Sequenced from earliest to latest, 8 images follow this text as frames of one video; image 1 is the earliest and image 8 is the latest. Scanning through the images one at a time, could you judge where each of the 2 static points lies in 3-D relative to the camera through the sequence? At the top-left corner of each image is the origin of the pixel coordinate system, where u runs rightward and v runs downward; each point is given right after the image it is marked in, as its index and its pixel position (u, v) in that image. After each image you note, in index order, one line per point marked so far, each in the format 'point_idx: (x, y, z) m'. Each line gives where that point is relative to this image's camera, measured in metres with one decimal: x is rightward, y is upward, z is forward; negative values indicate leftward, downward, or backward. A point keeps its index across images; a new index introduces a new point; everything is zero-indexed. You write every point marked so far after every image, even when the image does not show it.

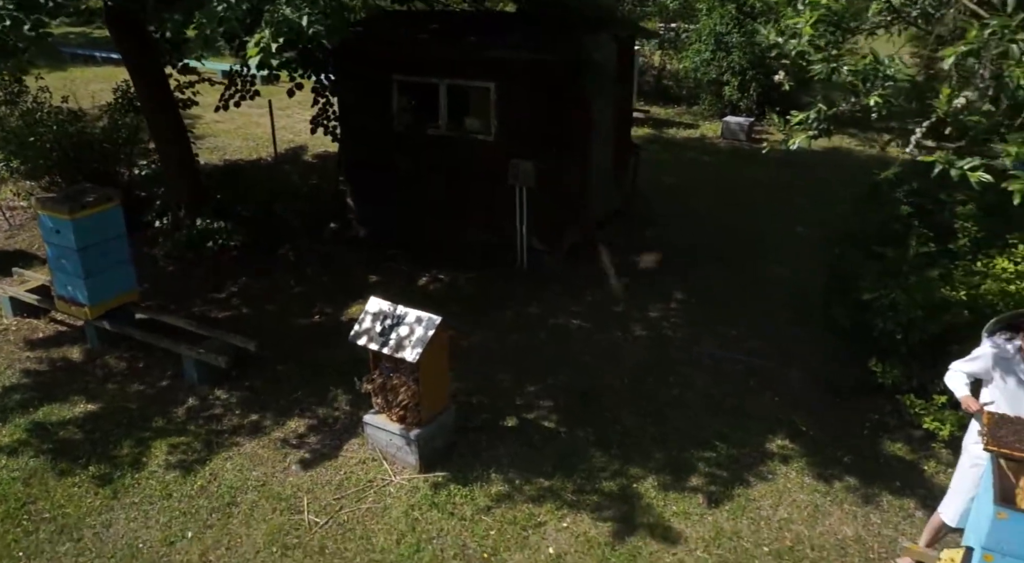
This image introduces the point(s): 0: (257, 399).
0: (-2.0, -0.9, +5.3) m
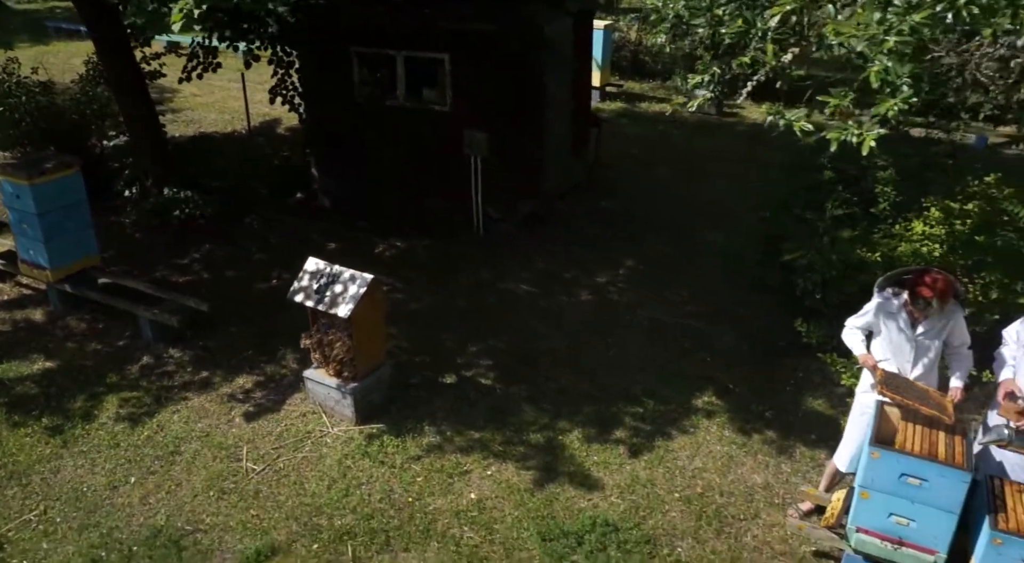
0: (-2.4, -0.6, +5.6) m
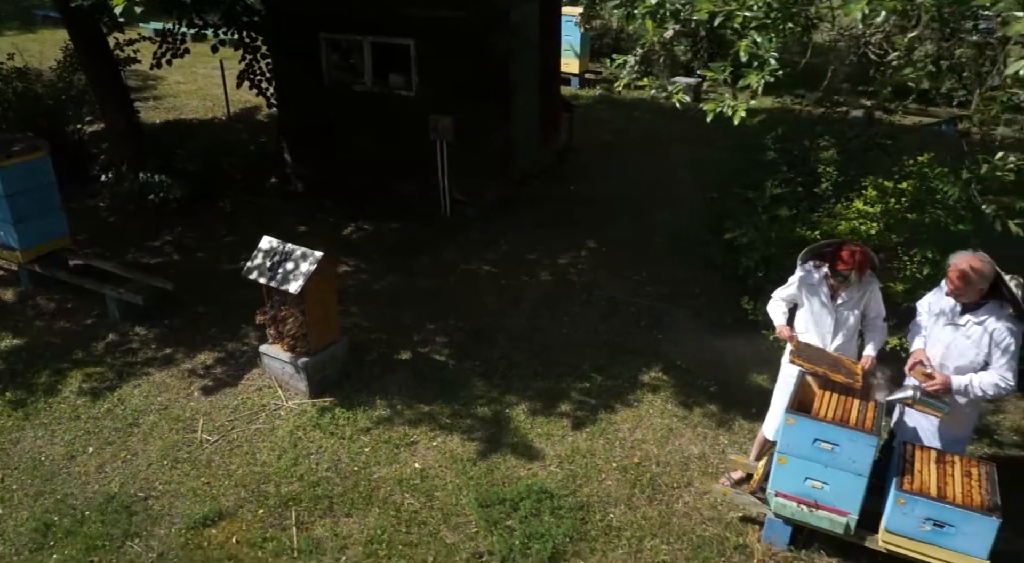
0: (-2.8, -0.4, +5.7) m
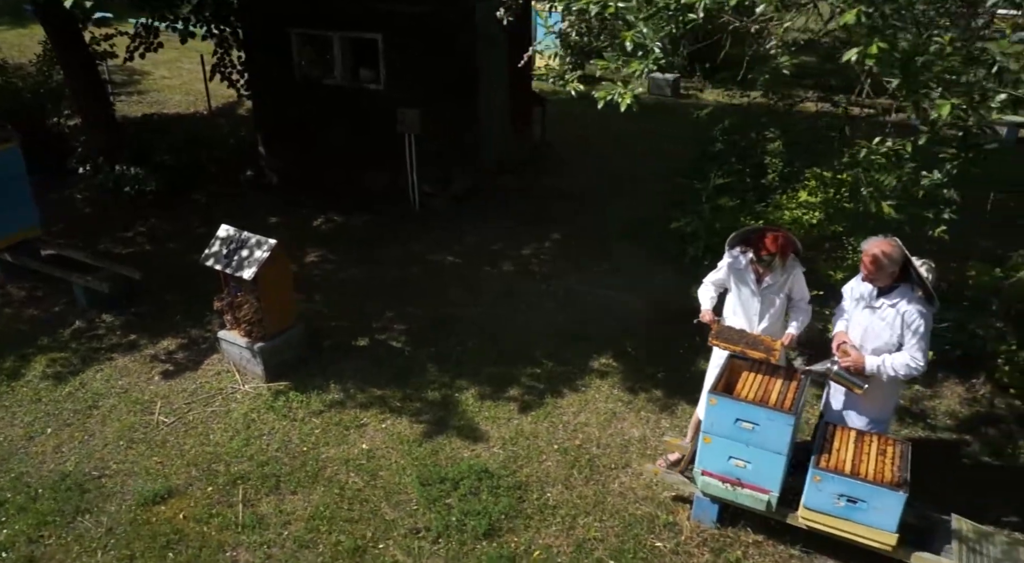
0: (-3.2, -0.4, +5.9) m
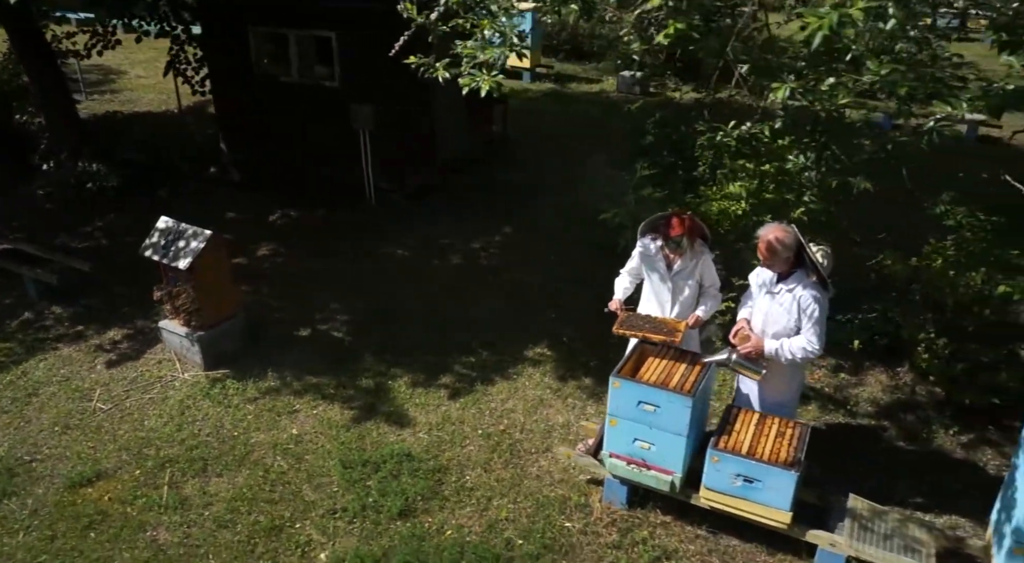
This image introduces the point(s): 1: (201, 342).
0: (-3.7, -0.3, +6.0) m
1: (-2.3, -0.5, +5.2) m
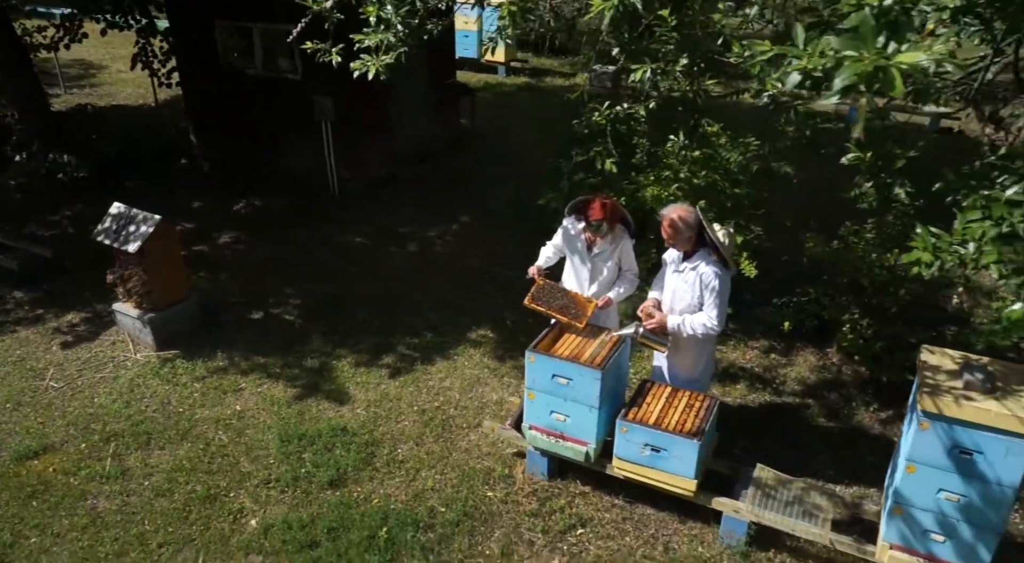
0: (-4.1, -0.1, +6.1) m
1: (-2.8, -0.3, +5.4) m
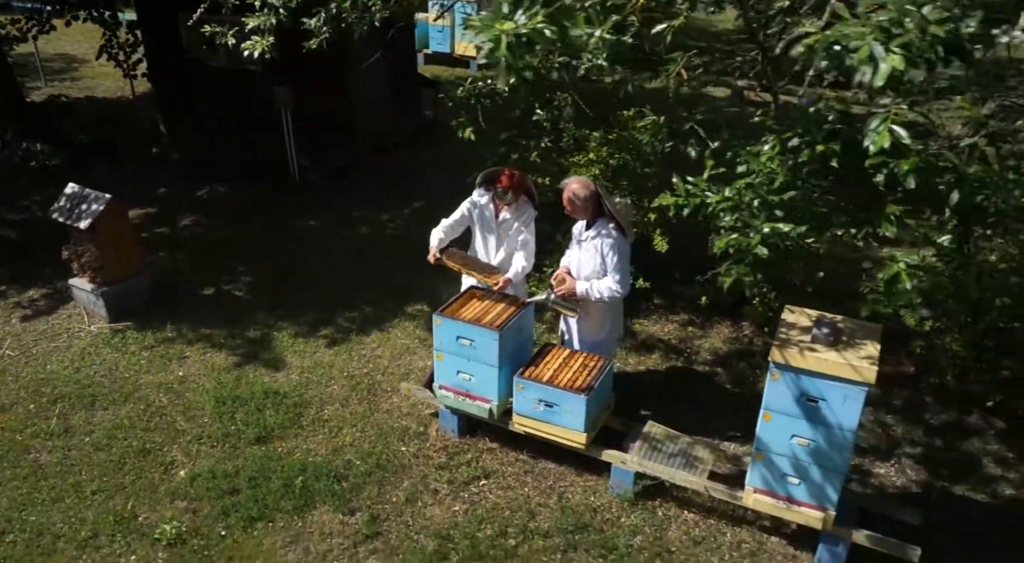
0: (-4.7, +0.1, +6.5) m
1: (-3.4, -0.1, +5.7) m
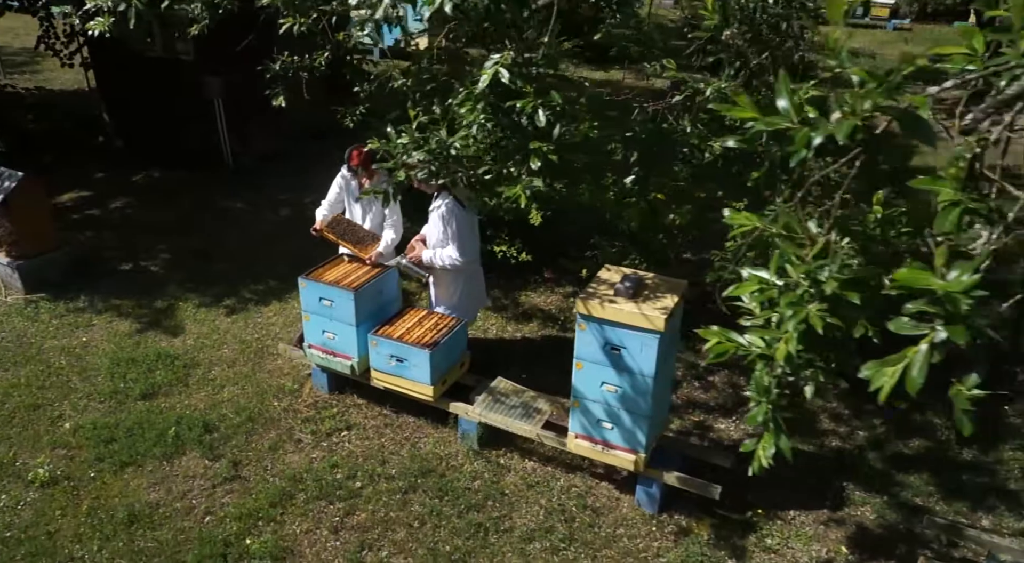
0: (-5.6, +0.3, +6.8) m
1: (-4.3, +0.1, +6.0) m
